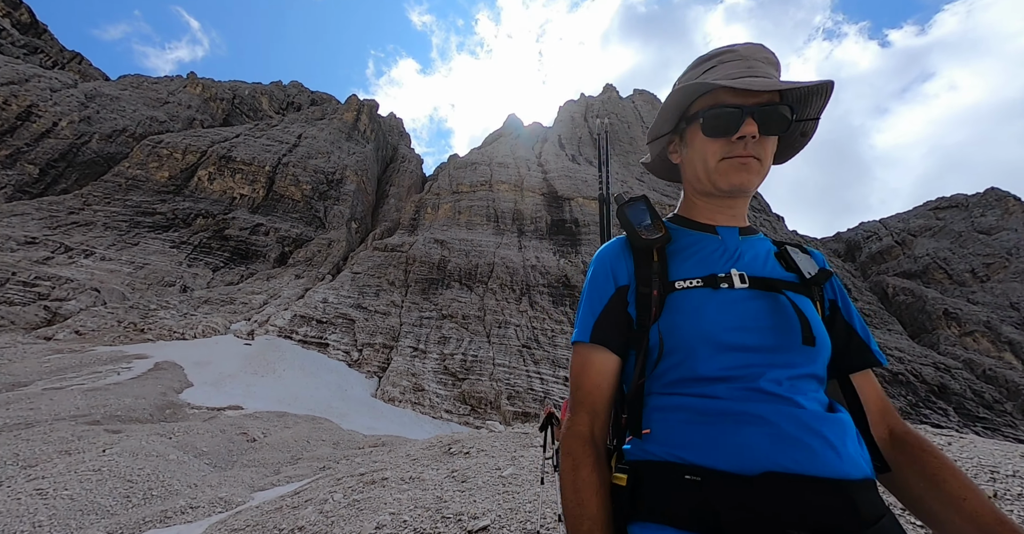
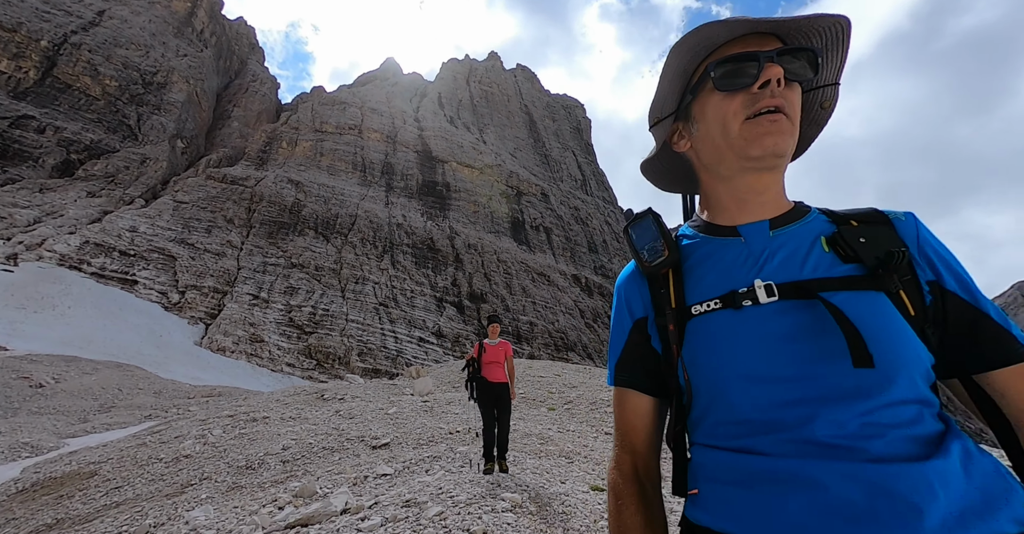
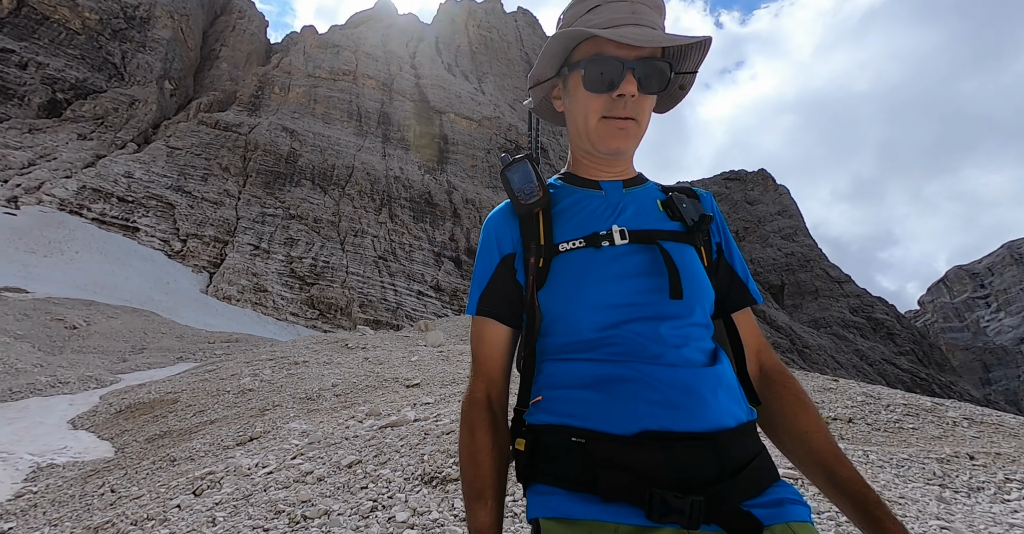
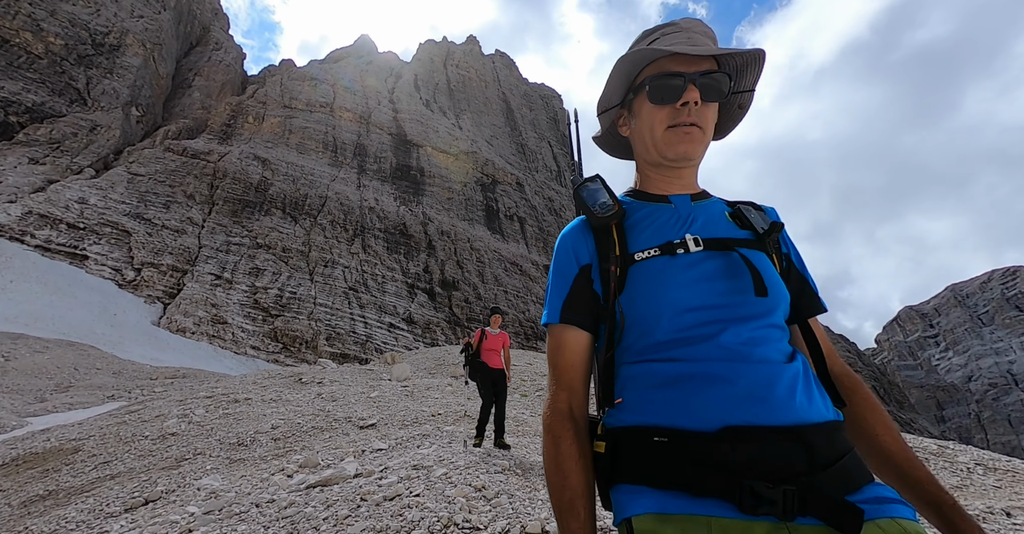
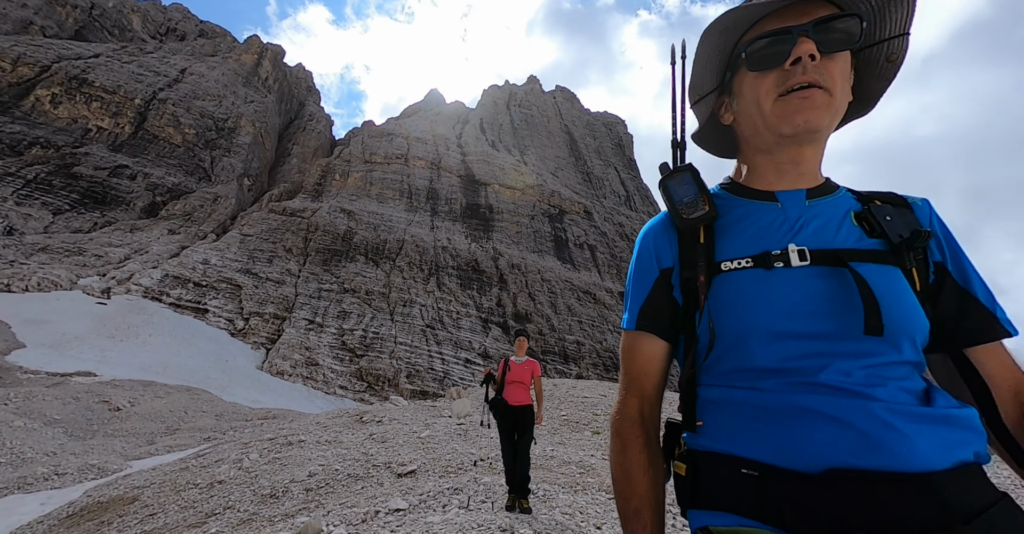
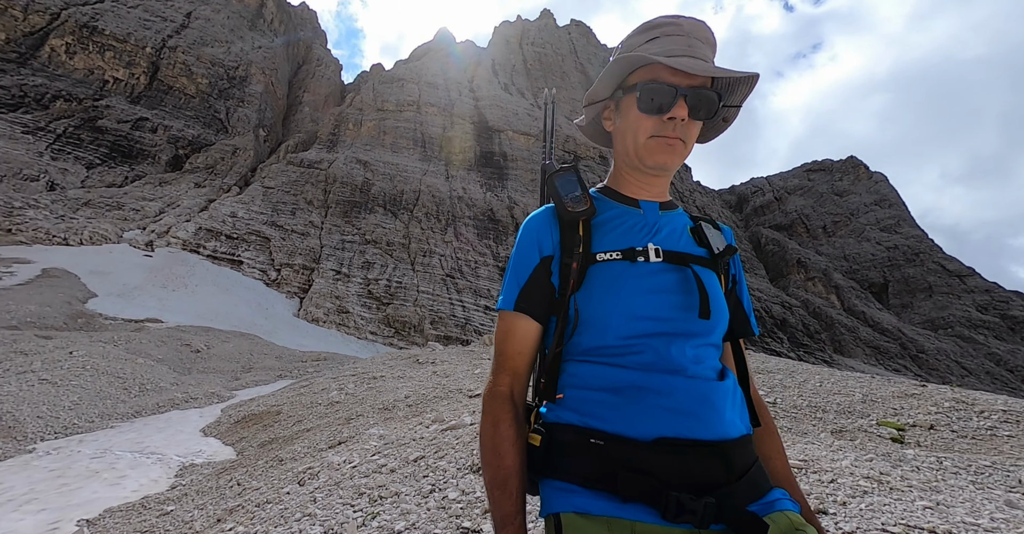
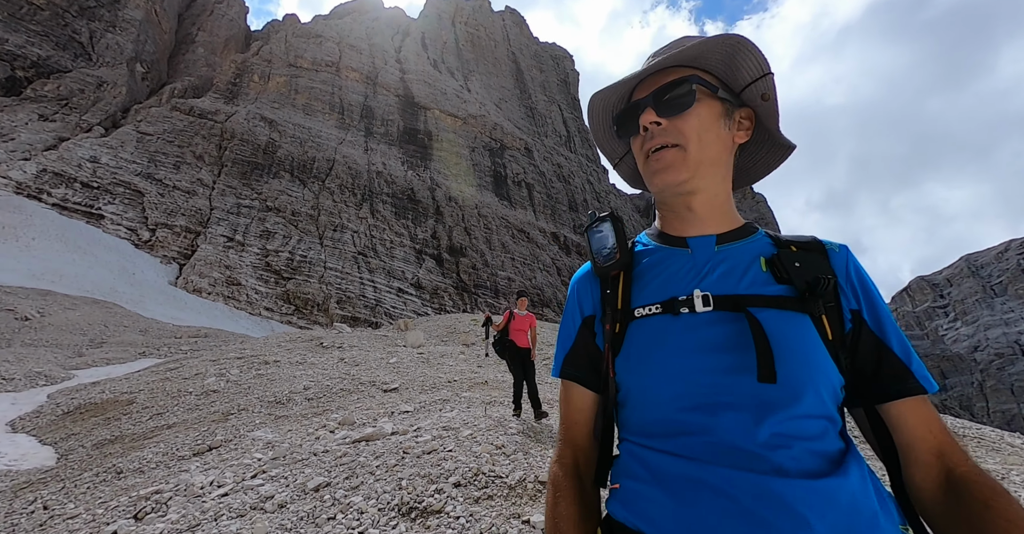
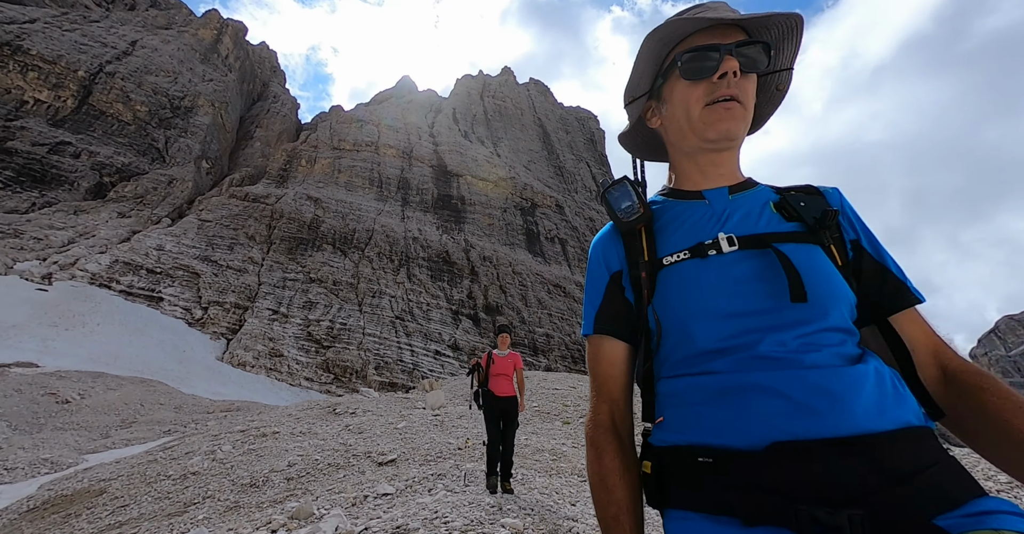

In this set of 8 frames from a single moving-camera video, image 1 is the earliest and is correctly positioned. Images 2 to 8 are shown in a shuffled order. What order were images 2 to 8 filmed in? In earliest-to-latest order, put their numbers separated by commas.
5, 8, 2, 4, 7, 3, 6
